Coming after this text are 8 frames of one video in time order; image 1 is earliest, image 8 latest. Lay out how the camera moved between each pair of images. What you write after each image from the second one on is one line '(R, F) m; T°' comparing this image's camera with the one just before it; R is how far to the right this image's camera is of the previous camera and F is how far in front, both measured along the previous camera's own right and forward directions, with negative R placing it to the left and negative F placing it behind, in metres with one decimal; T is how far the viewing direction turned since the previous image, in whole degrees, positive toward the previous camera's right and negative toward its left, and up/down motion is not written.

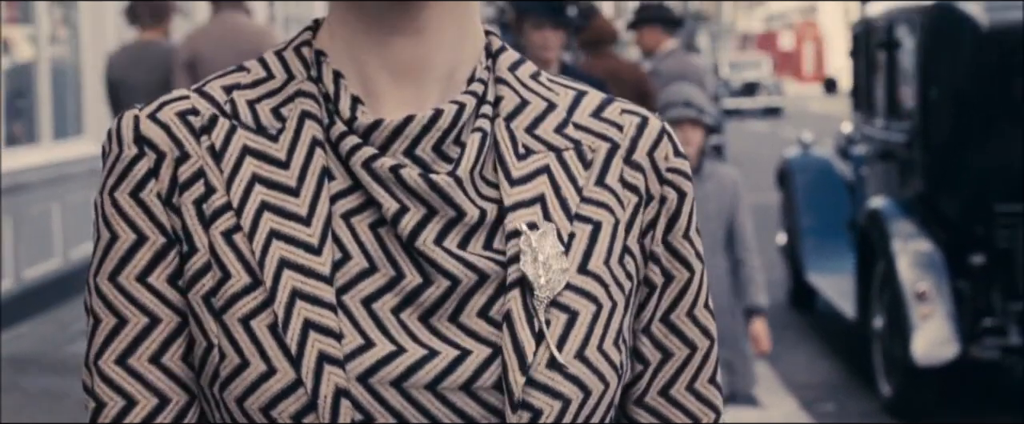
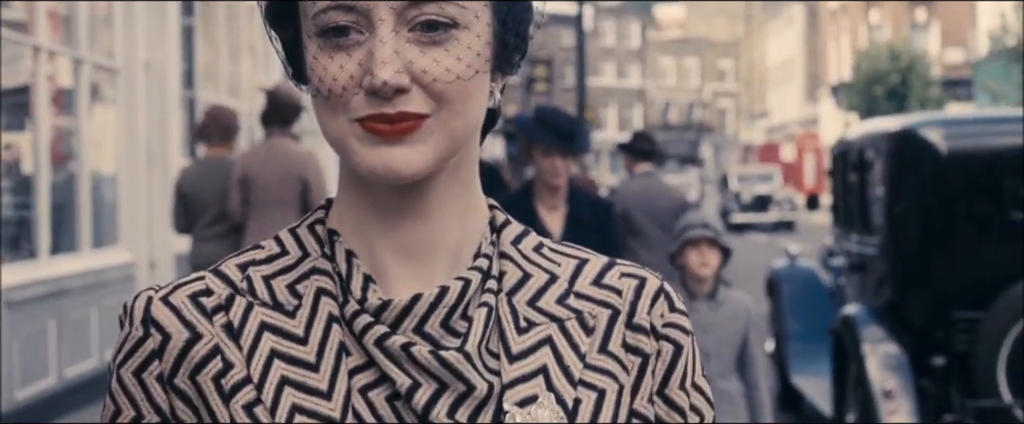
(0.0, -0.8) m; 0°
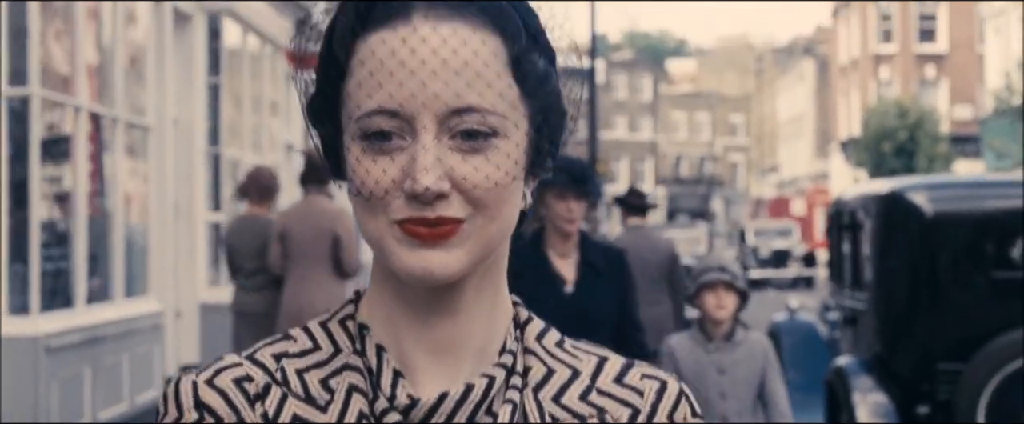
(0.0, -0.6) m; 0°
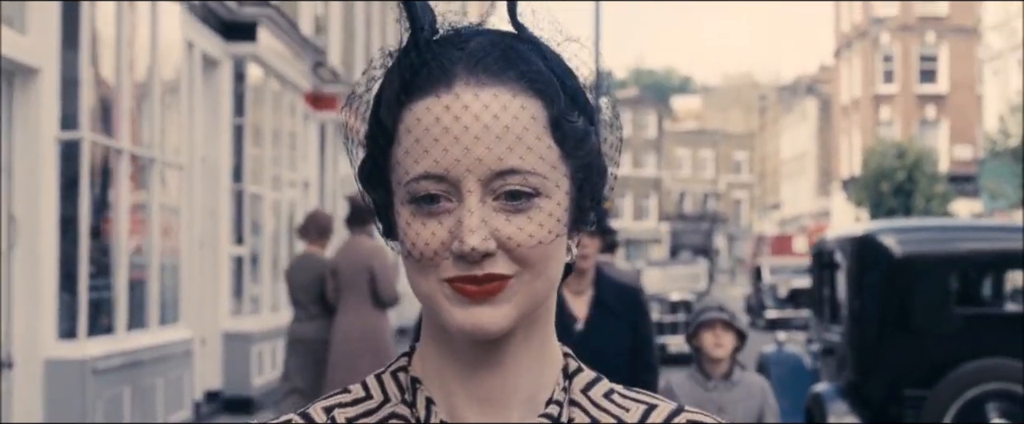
(0.0, -0.9) m; 0°
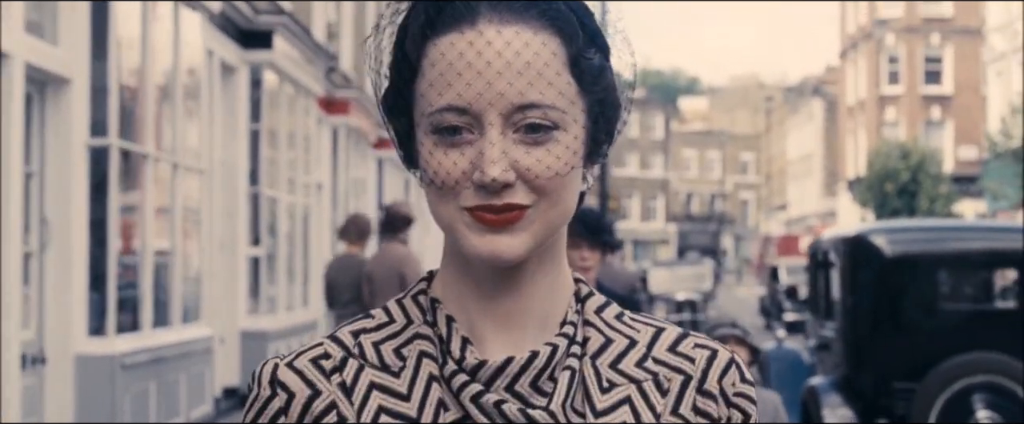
(0.0, -0.5) m; 0°
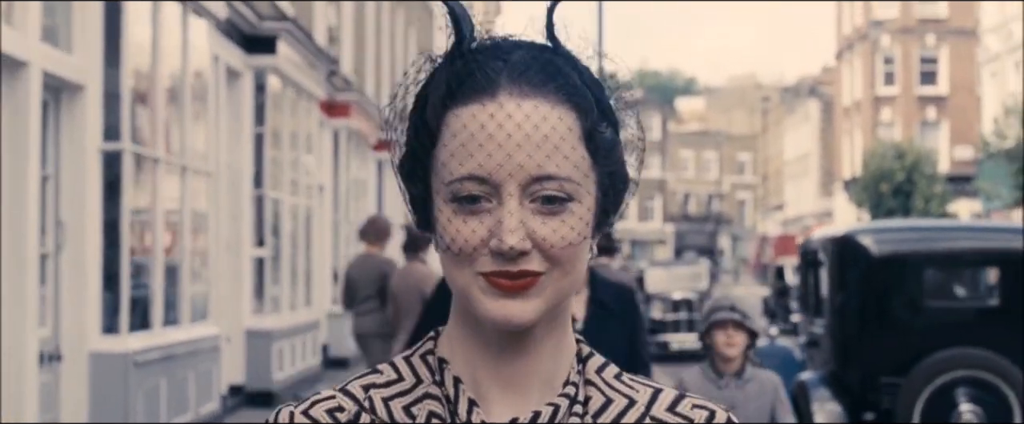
(0.0, -0.4) m; 0°
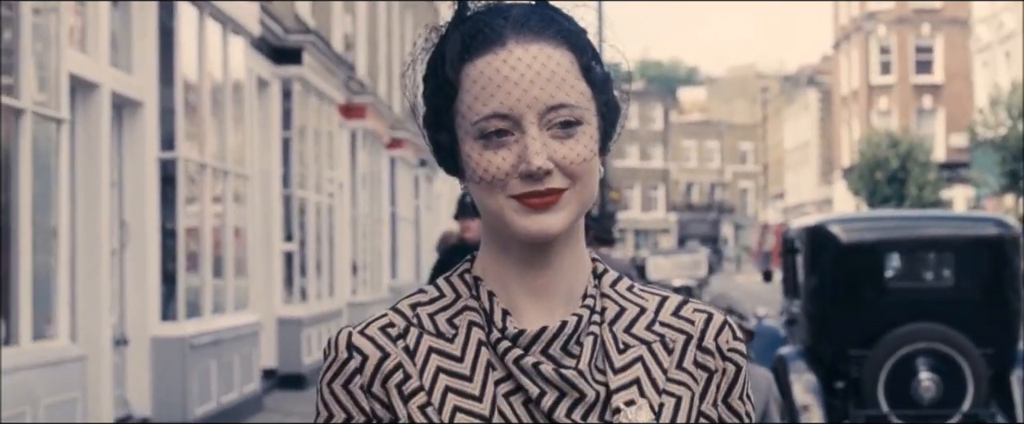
(0.0, -1.4) m; 0°
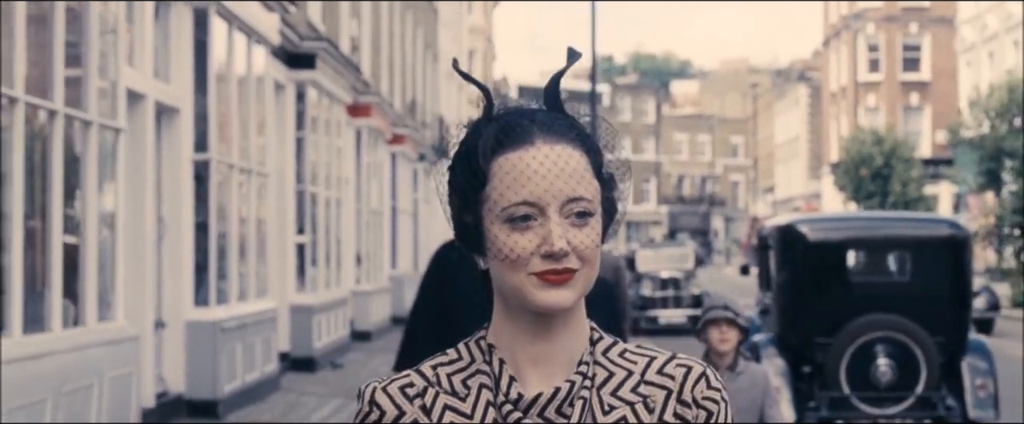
(-0.1, -1.3) m; 0°
